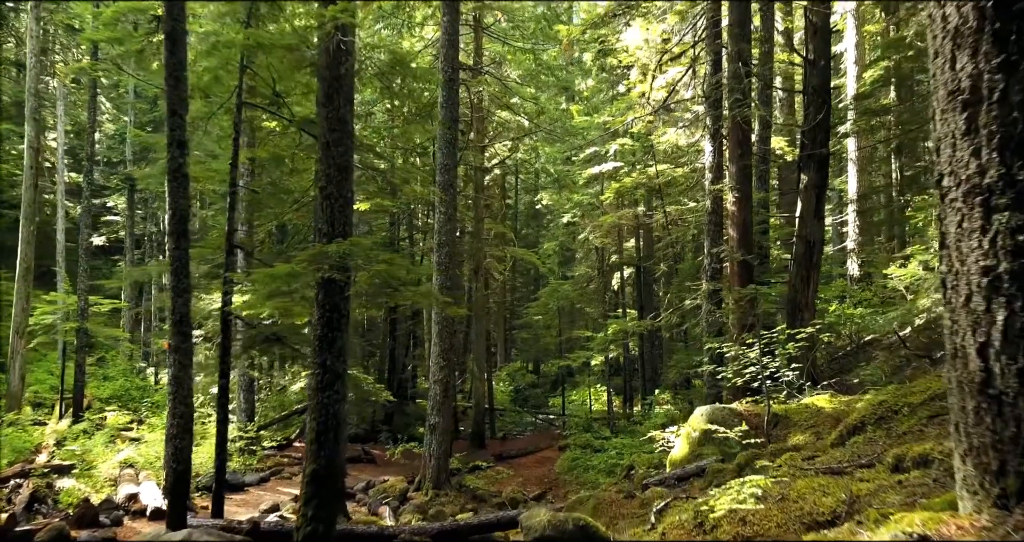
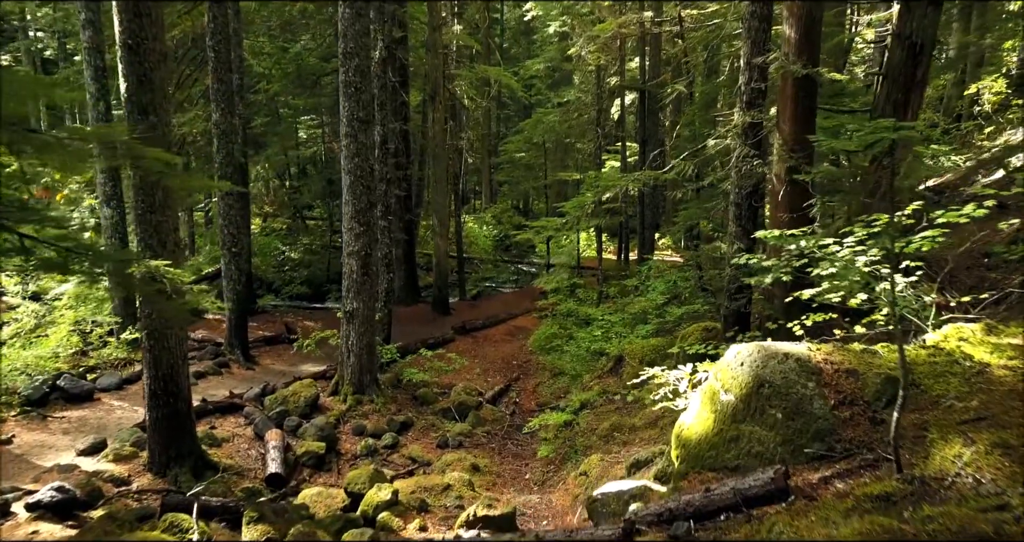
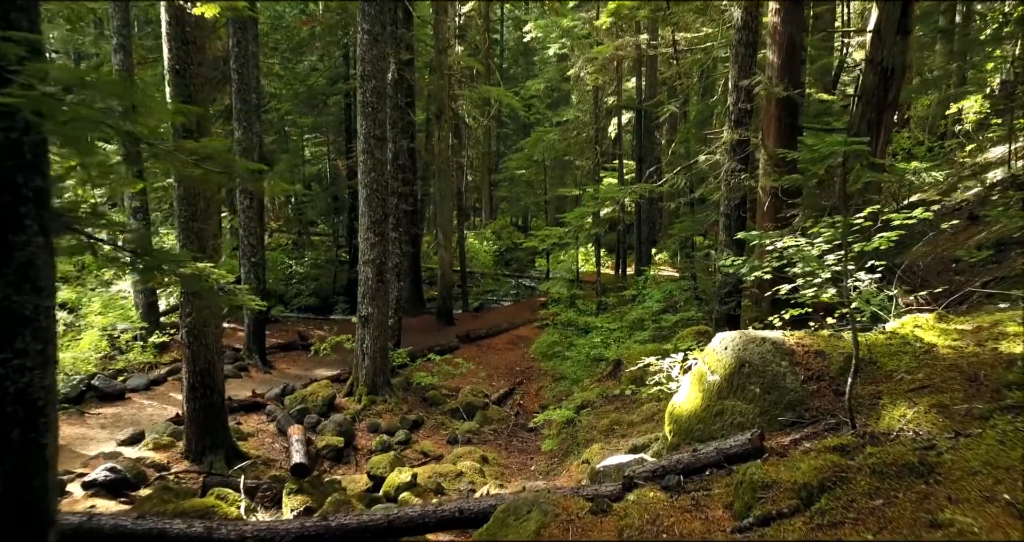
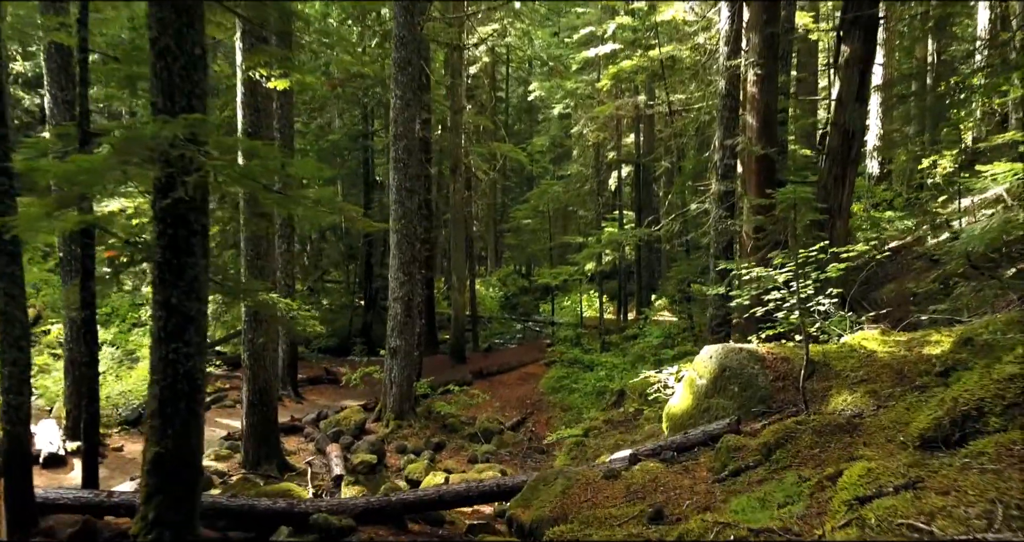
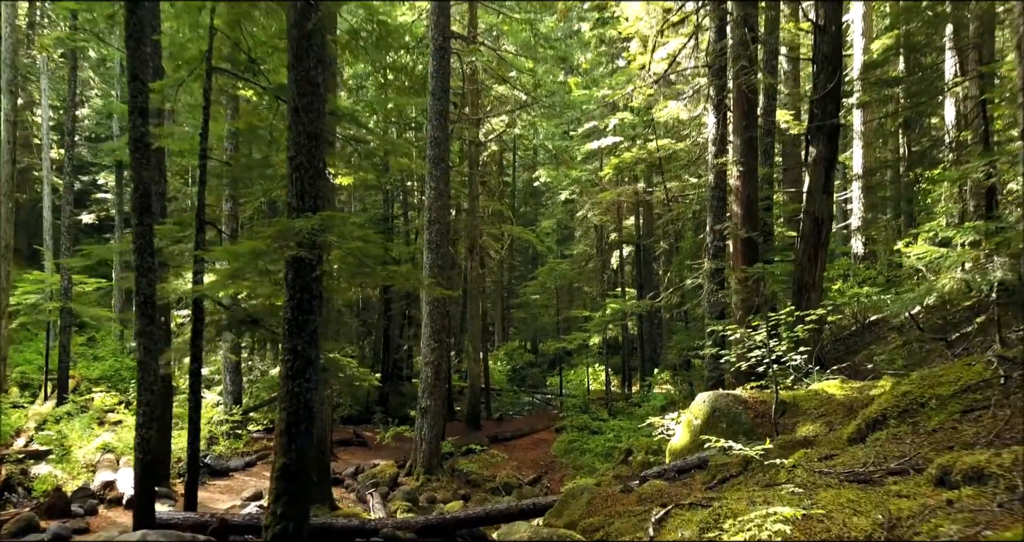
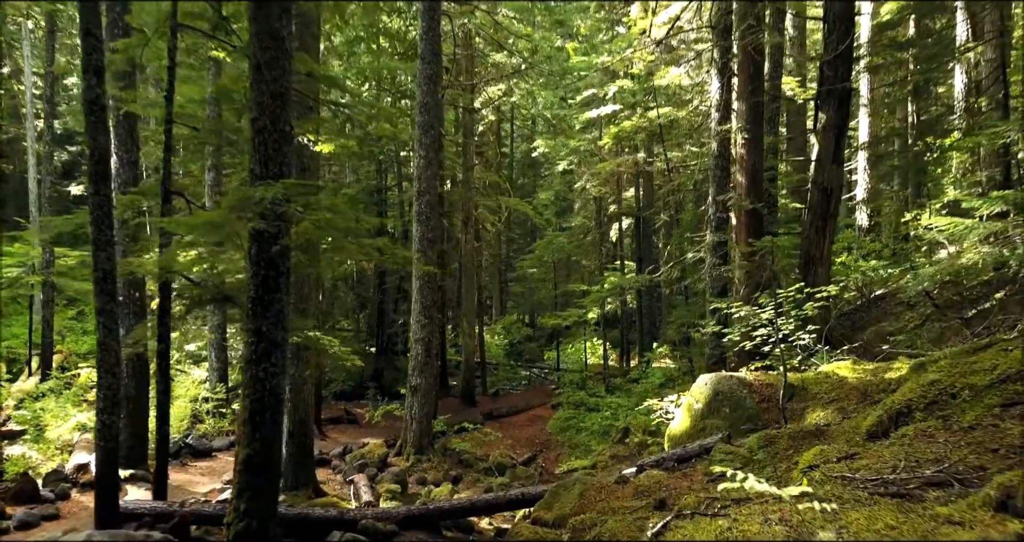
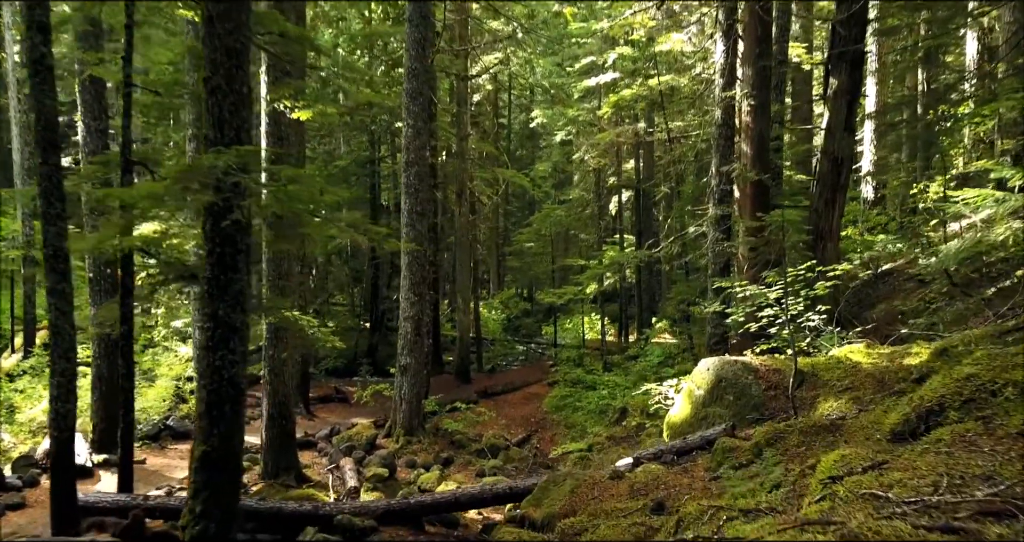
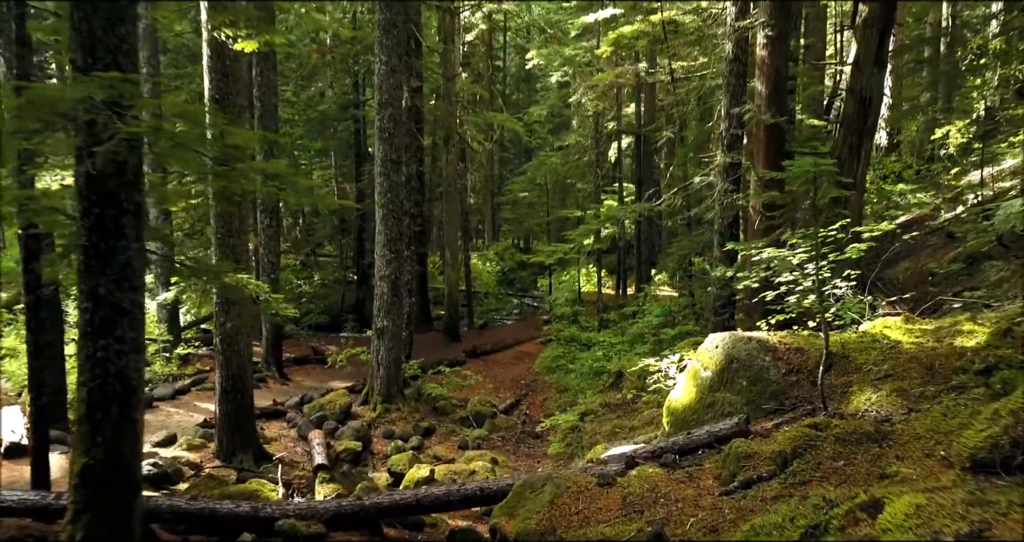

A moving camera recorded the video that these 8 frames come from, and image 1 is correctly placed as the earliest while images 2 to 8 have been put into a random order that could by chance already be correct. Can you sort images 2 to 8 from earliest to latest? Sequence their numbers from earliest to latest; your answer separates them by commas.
5, 6, 7, 4, 8, 3, 2
